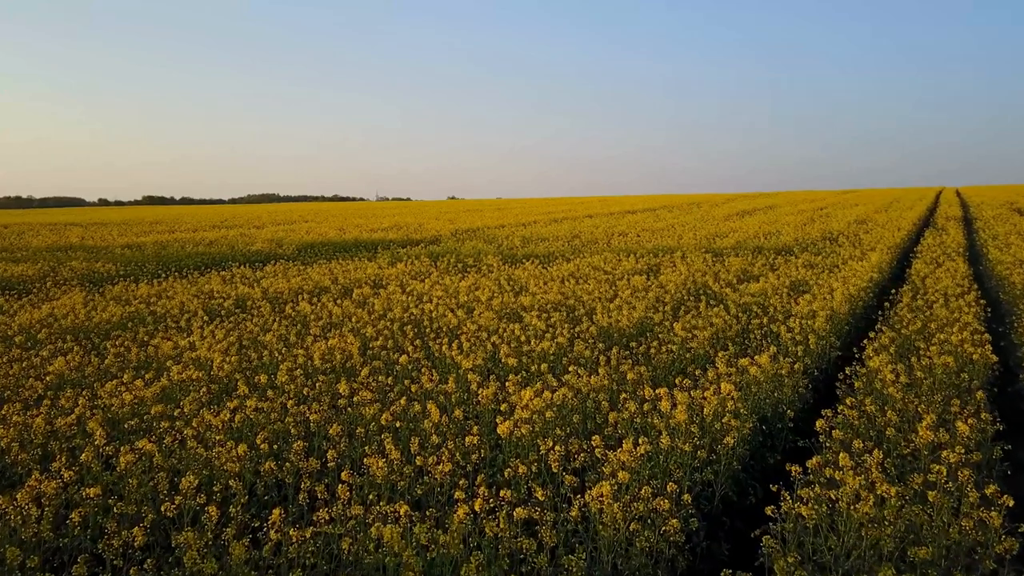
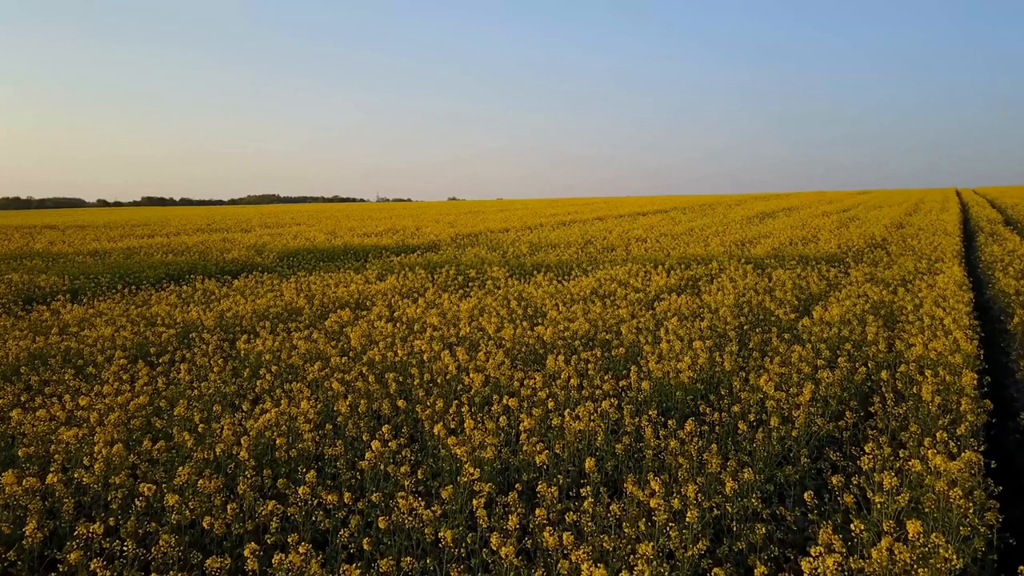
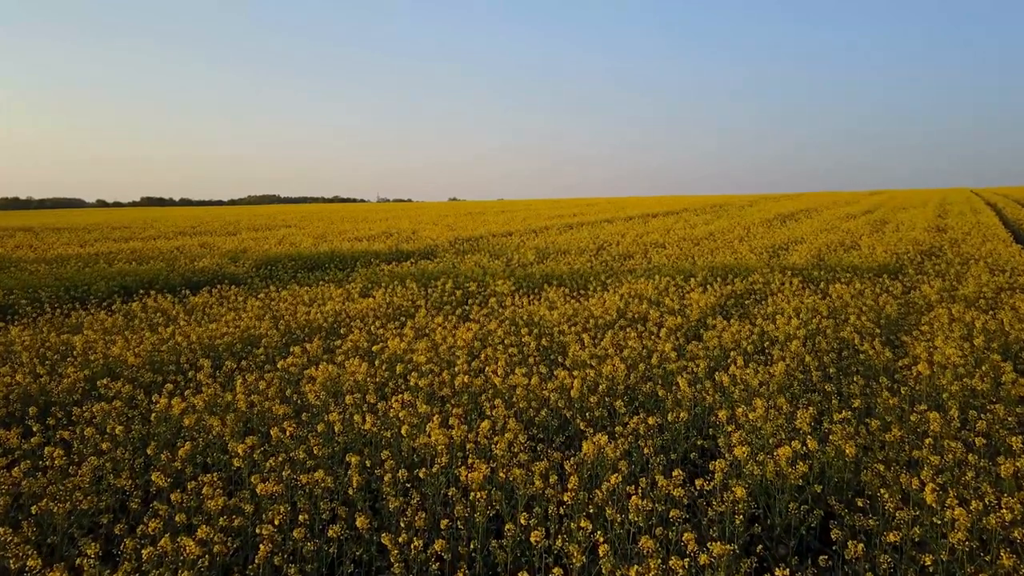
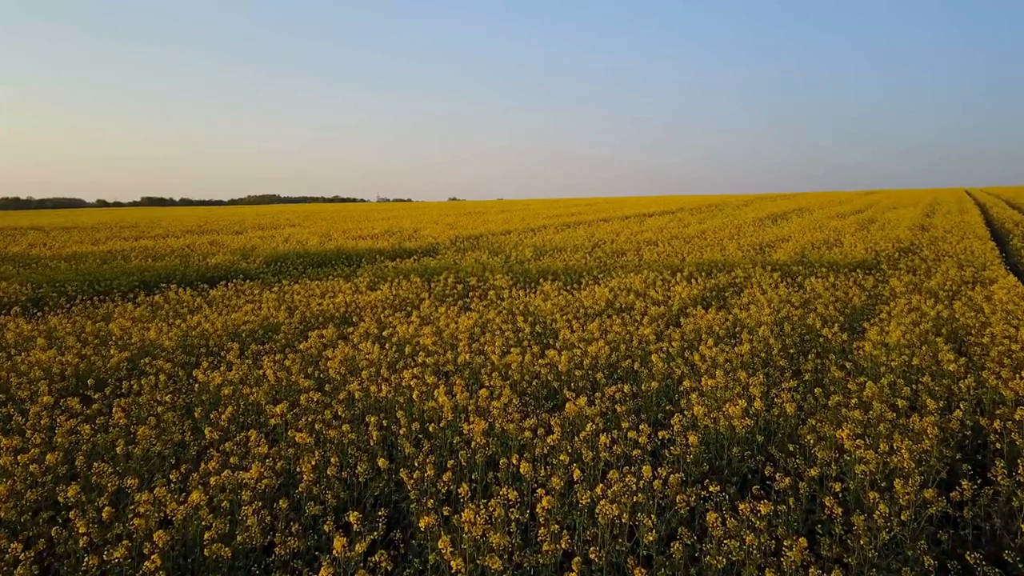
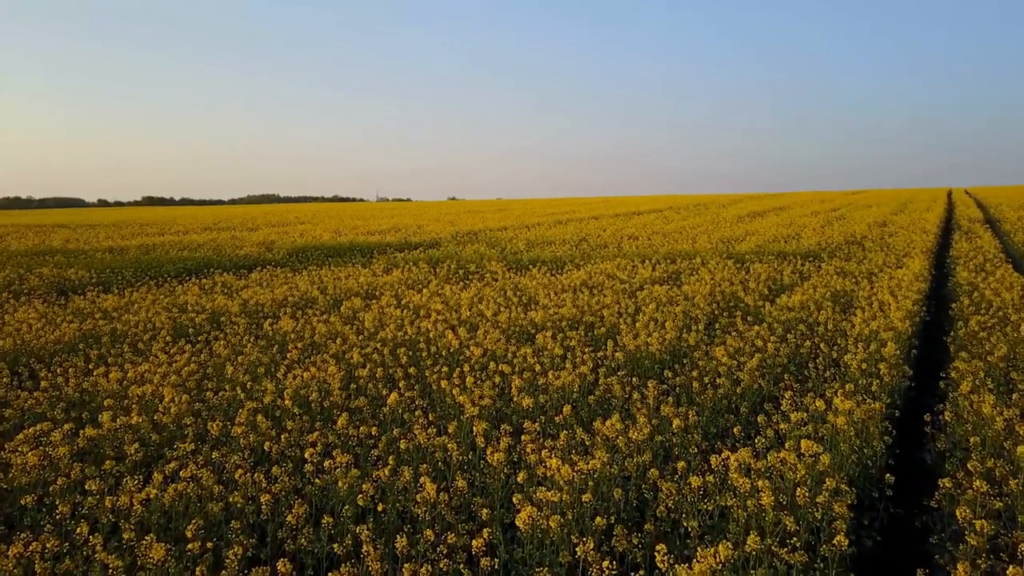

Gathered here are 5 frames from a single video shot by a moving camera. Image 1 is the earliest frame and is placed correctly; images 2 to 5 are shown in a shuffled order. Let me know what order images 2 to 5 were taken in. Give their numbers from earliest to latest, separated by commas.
5, 2, 4, 3
